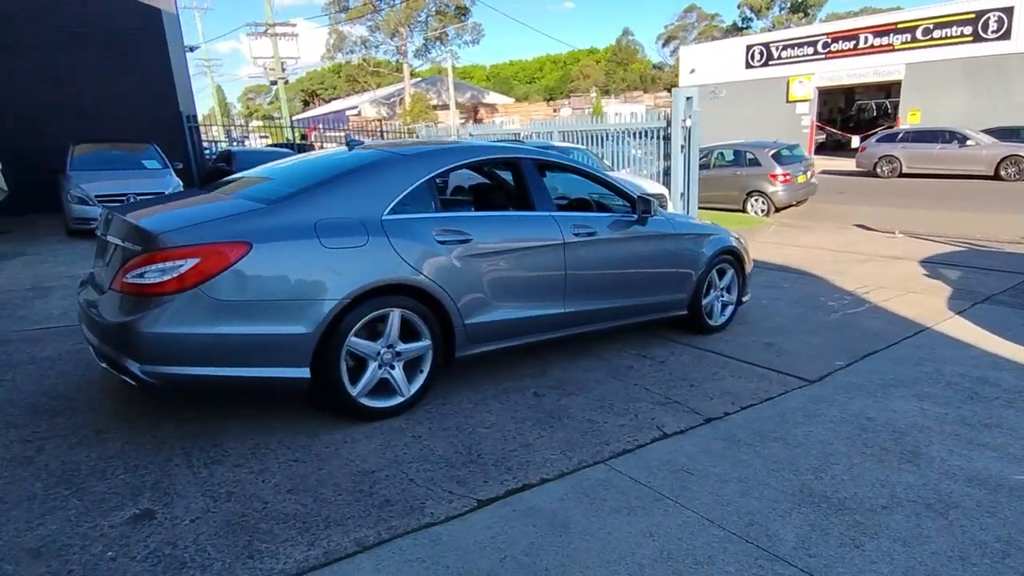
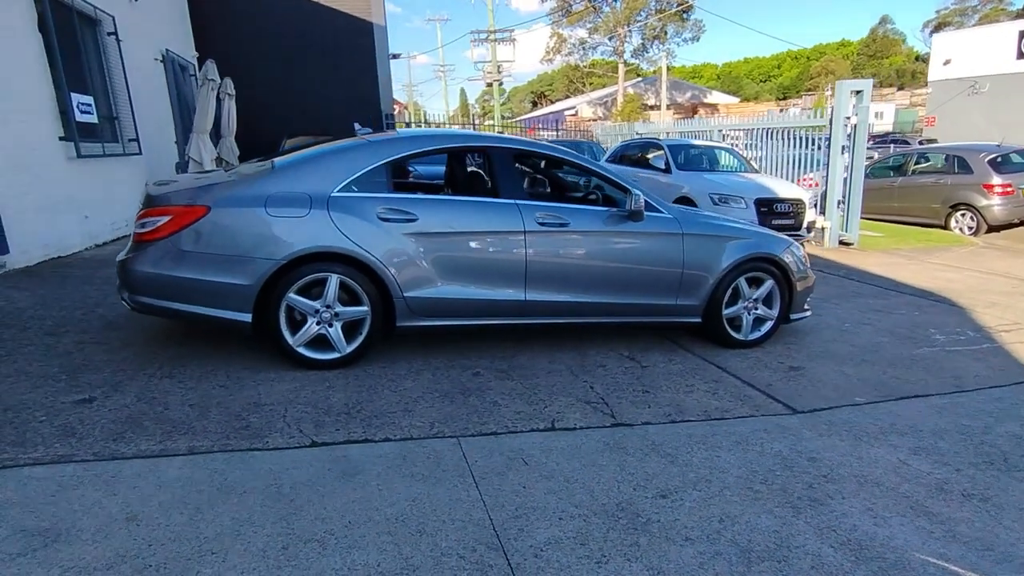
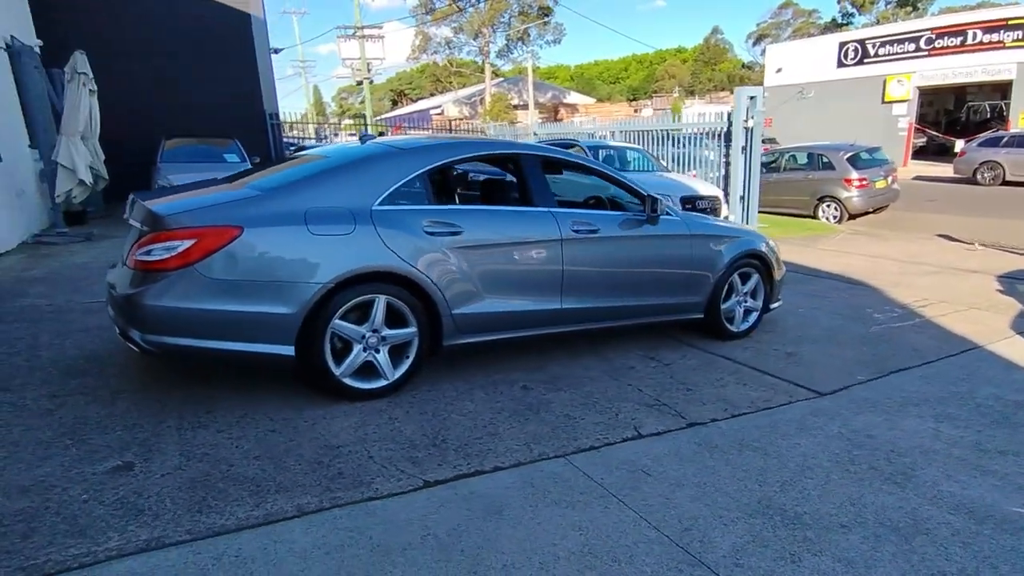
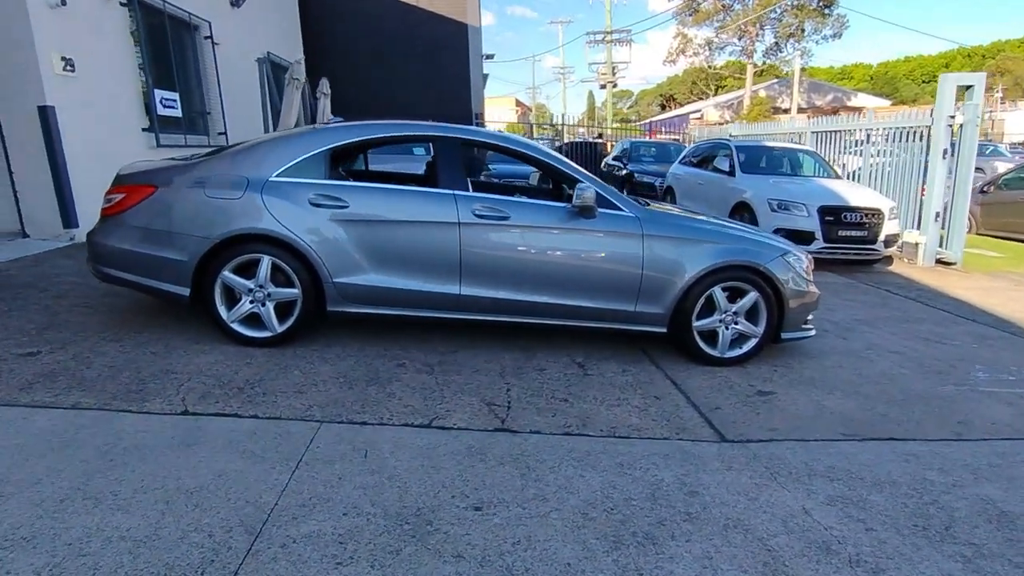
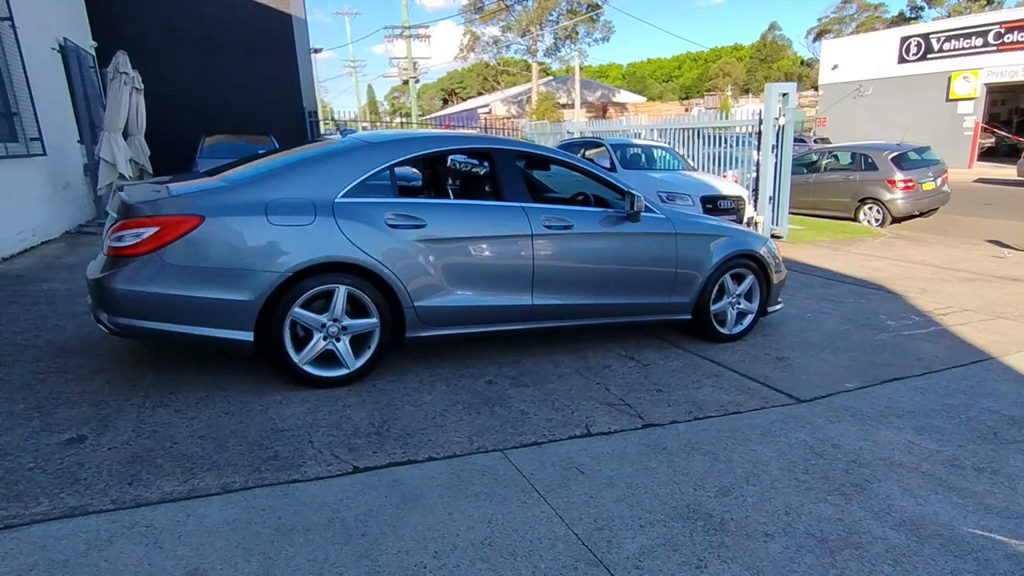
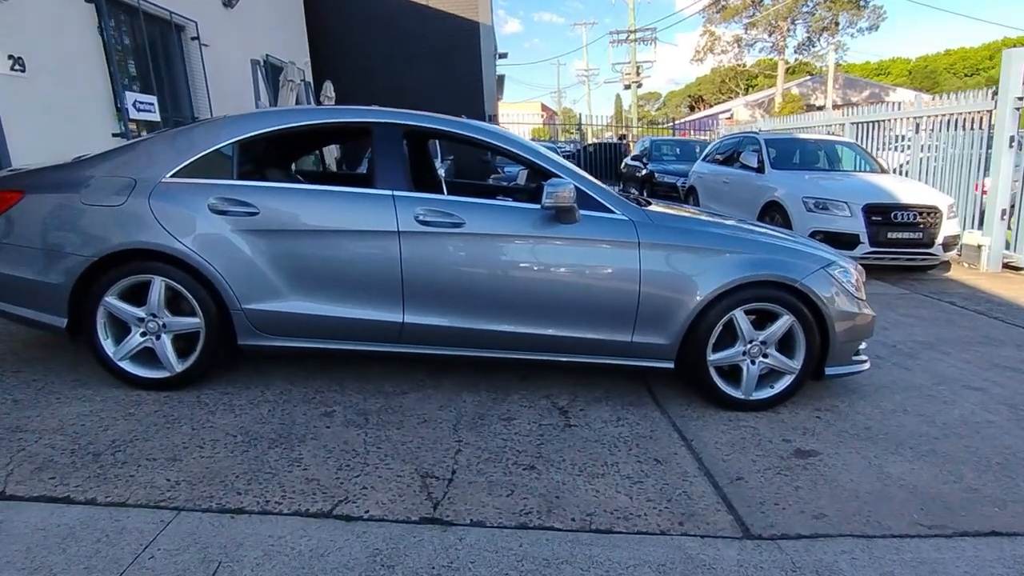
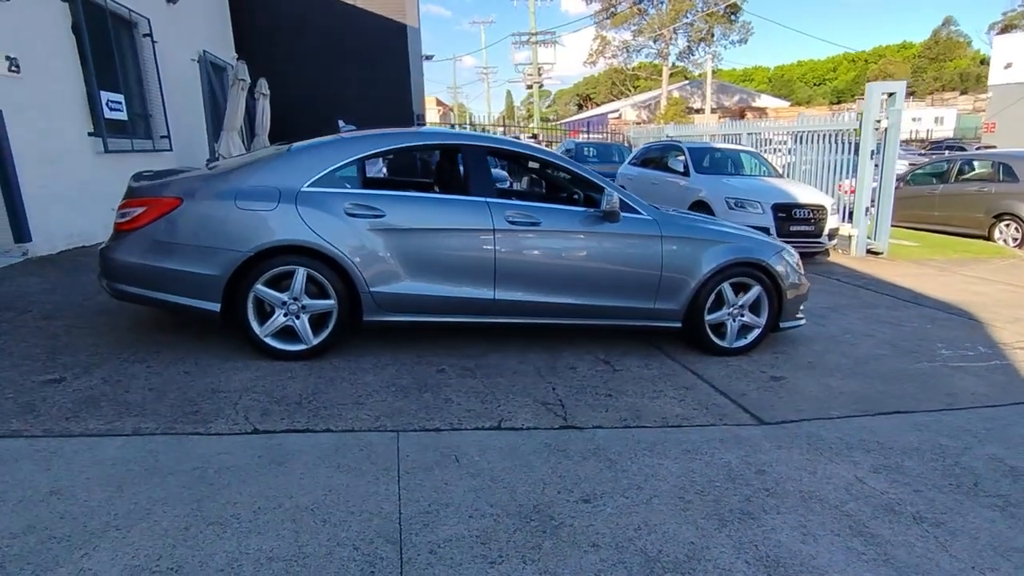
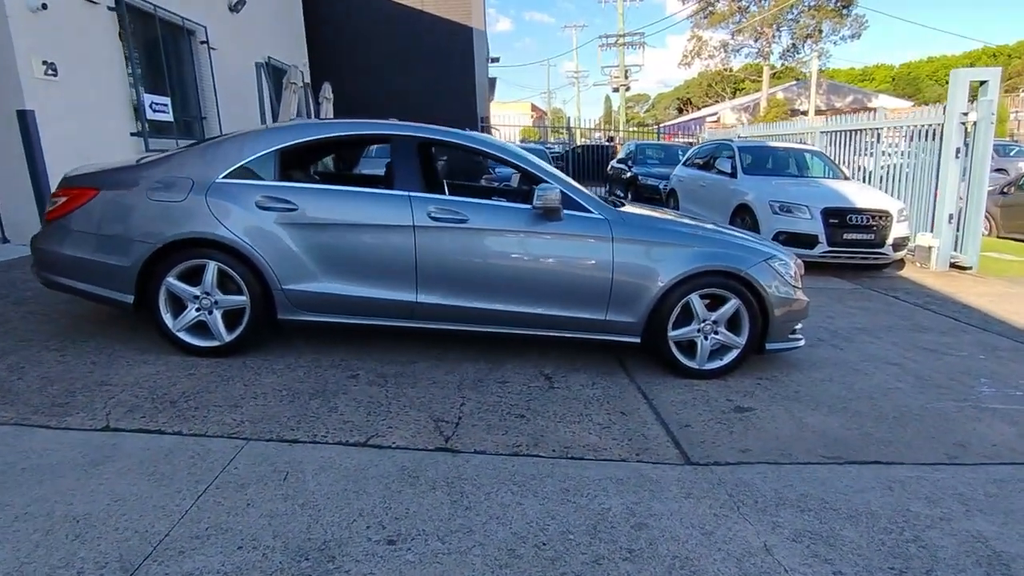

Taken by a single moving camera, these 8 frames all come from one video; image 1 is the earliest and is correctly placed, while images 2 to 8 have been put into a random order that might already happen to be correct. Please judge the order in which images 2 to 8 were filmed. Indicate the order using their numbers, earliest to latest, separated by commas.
3, 5, 2, 7, 4, 8, 6
